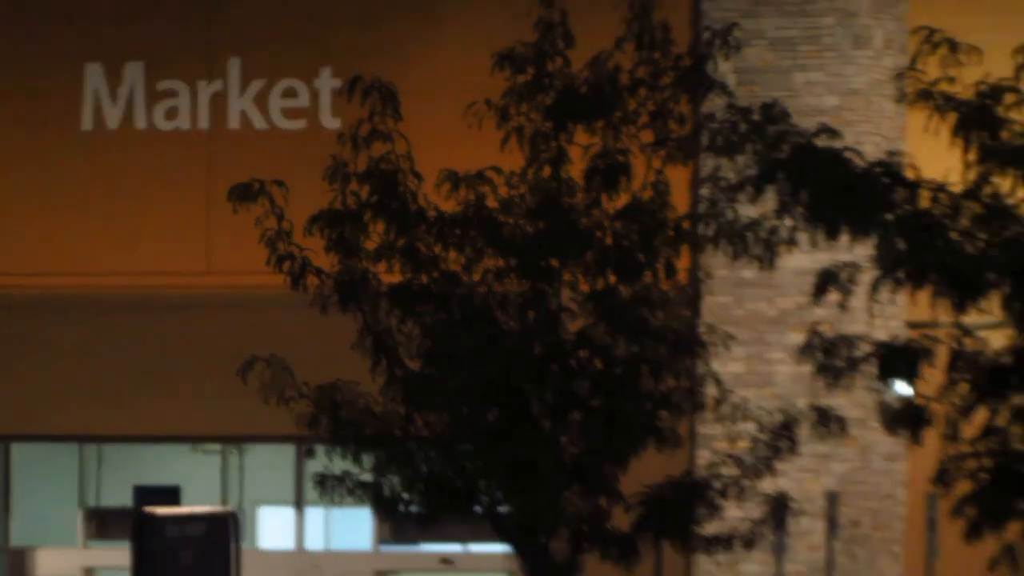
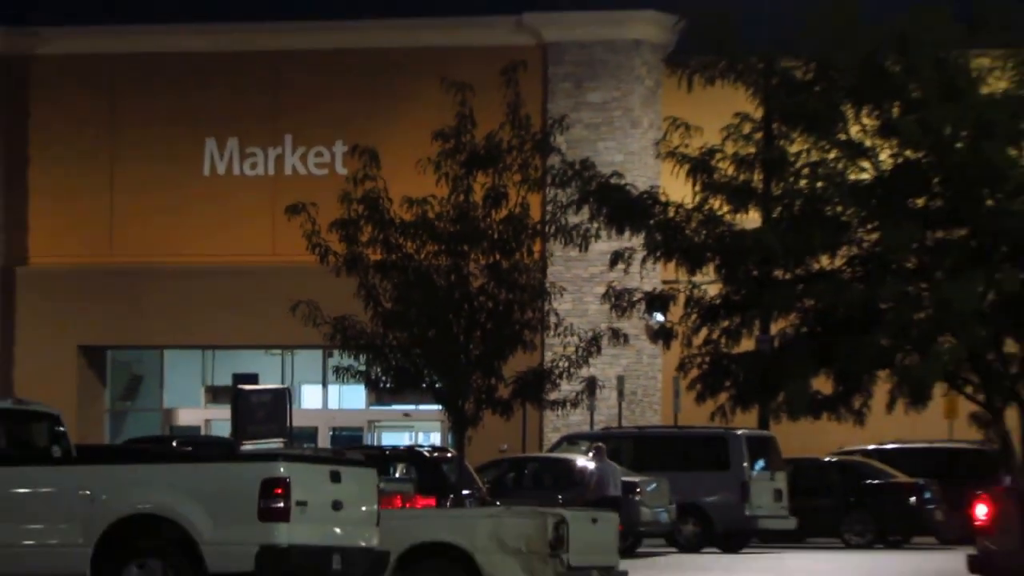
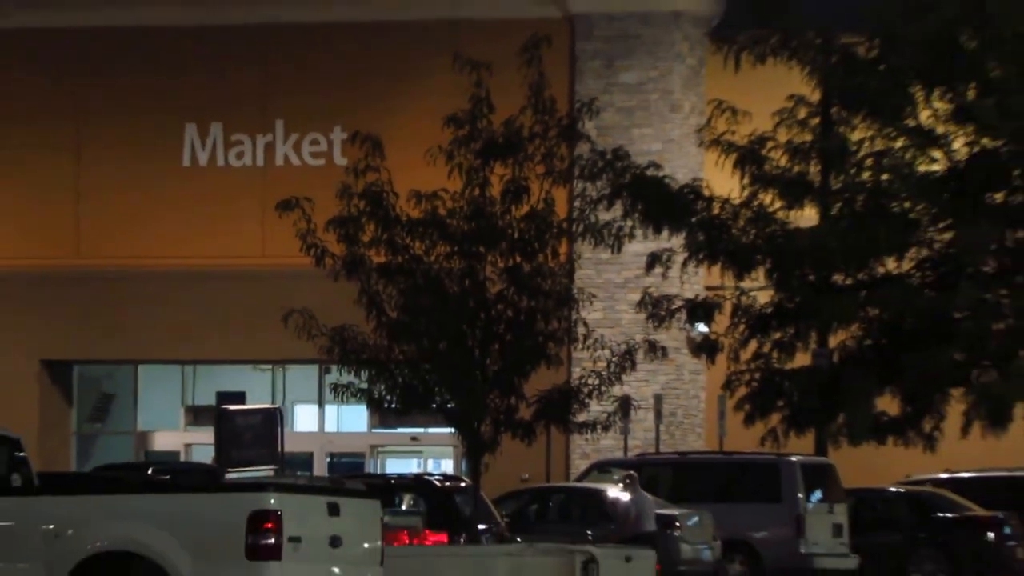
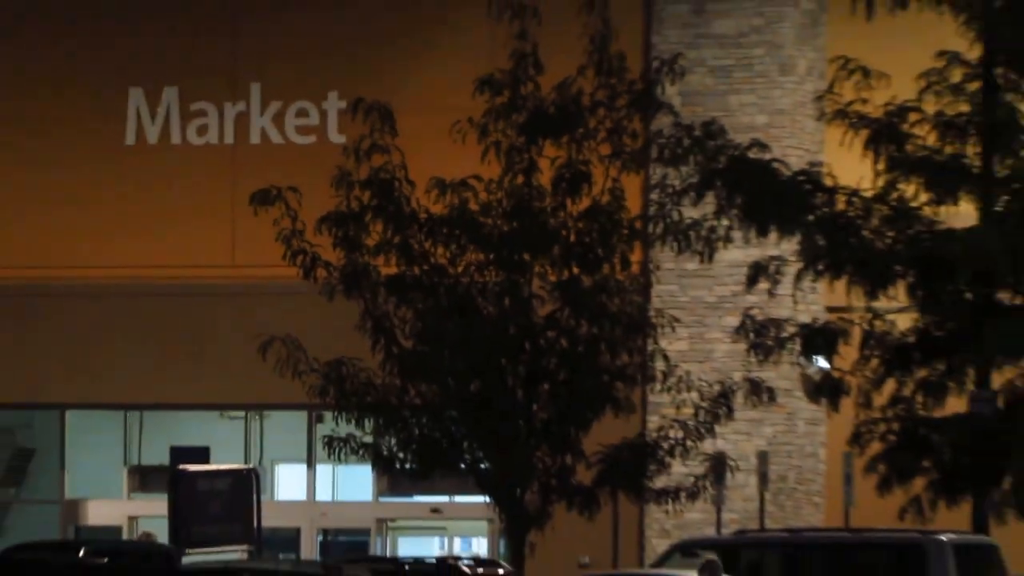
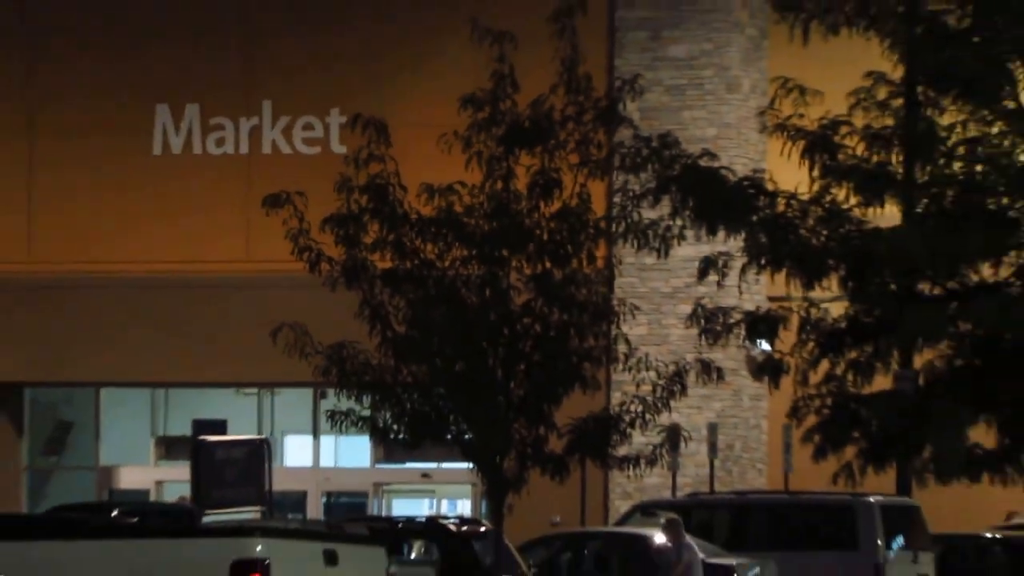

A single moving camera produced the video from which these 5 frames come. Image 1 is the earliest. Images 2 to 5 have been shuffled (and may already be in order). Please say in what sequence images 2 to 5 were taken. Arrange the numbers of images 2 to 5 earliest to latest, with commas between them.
4, 5, 3, 2
